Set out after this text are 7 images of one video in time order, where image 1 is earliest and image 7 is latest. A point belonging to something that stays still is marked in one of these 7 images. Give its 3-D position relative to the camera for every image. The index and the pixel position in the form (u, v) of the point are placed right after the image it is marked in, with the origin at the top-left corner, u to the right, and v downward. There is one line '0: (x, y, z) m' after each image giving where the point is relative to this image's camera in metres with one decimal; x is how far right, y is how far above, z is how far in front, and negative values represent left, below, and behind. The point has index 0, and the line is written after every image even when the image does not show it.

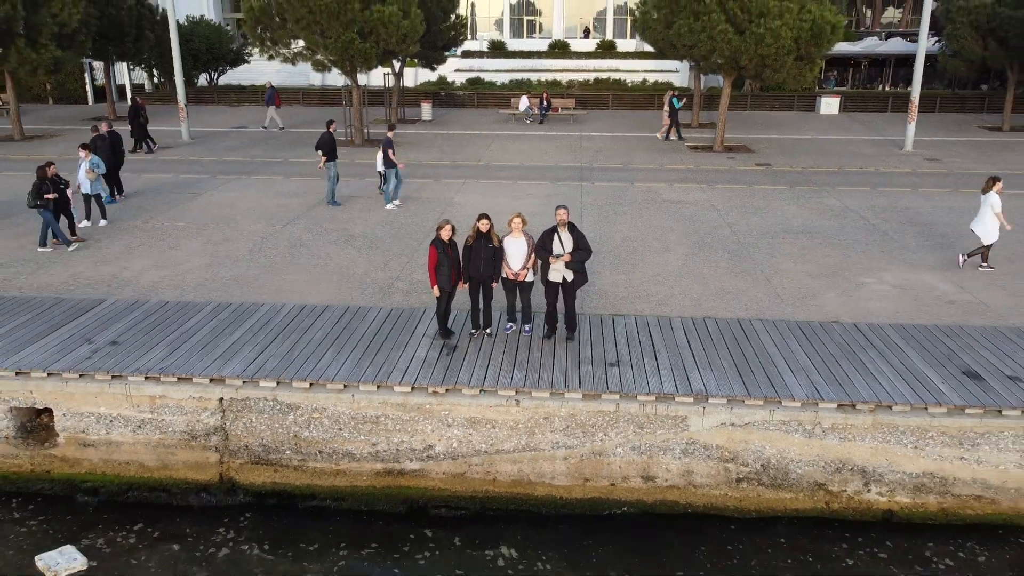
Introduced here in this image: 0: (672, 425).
0: (+1.5, -1.3, +6.6) m
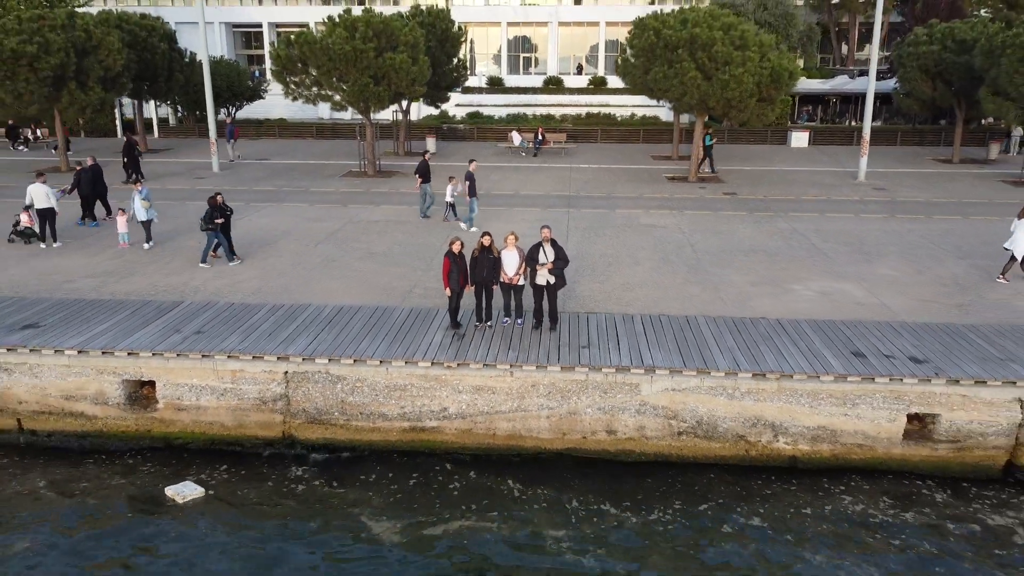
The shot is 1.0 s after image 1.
0: (+1.4, -1.2, +8.8) m
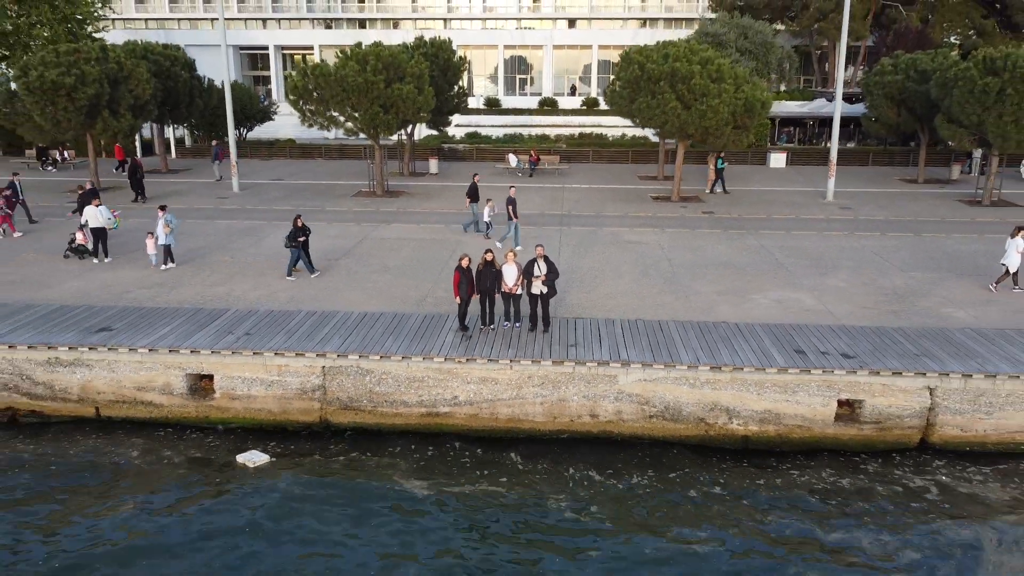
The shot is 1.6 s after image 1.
0: (+1.4, -1.4, +10.6) m
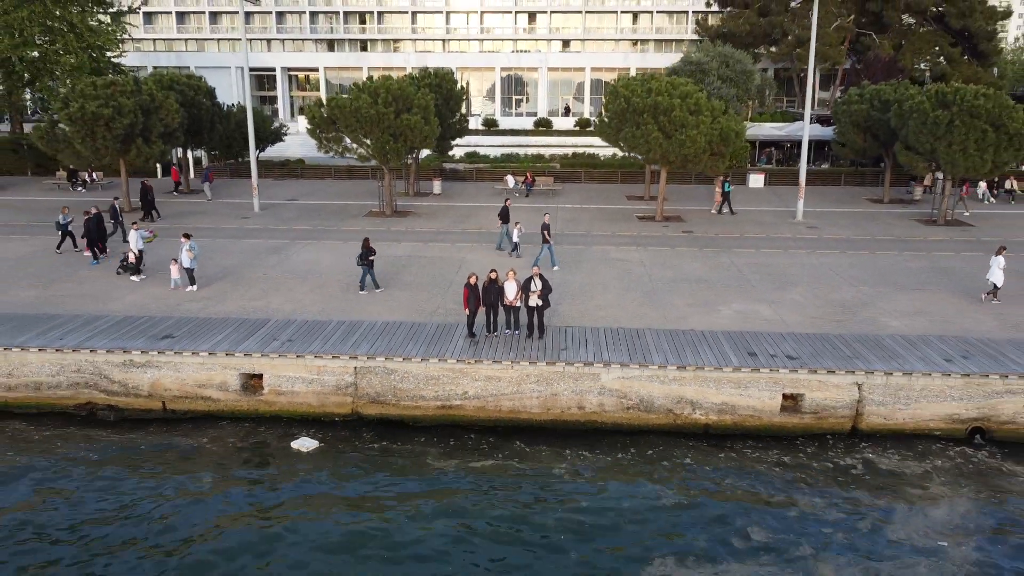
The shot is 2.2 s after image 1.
0: (+1.4, -1.6, +12.8) m
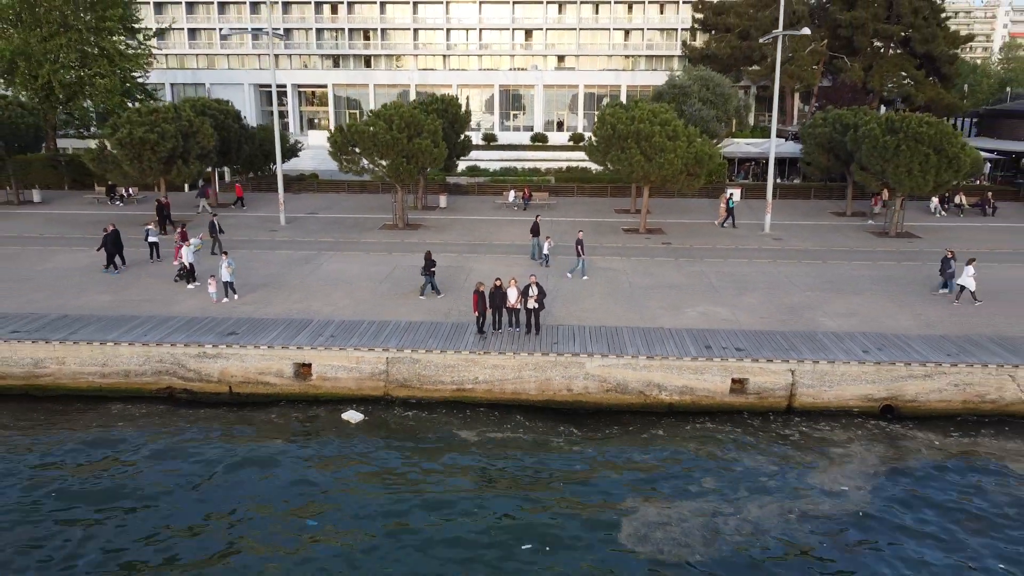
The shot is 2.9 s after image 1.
0: (+1.5, -1.7, +15.9) m
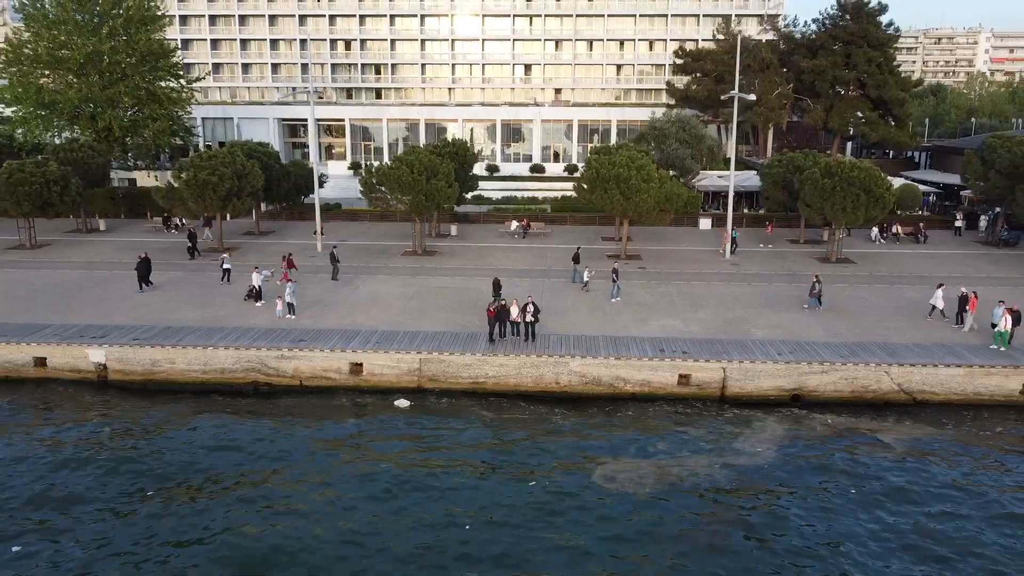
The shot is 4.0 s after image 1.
0: (+1.5, -2.3, +21.3) m
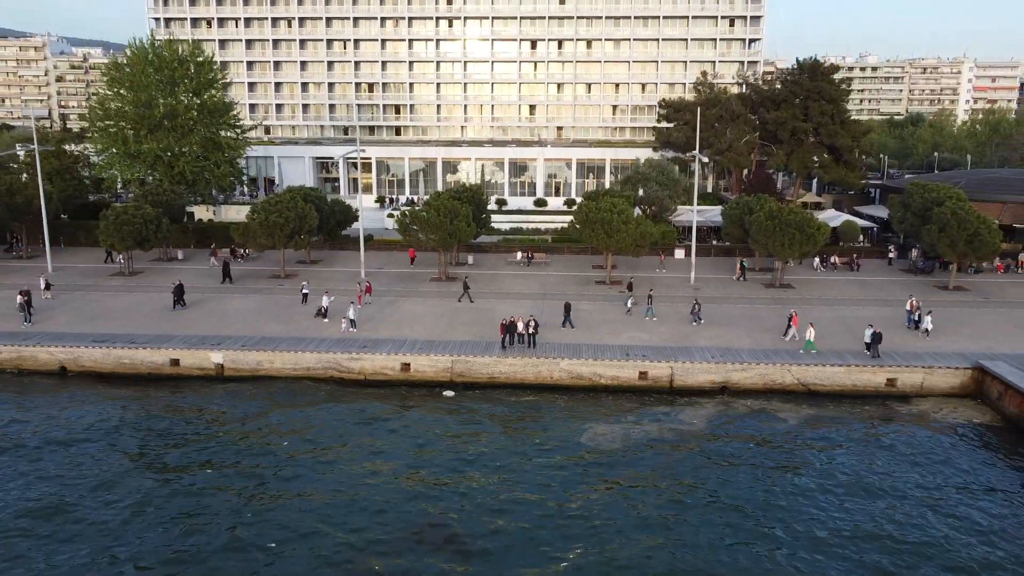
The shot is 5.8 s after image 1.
0: (+1.8, -3.1, +29.5) m
